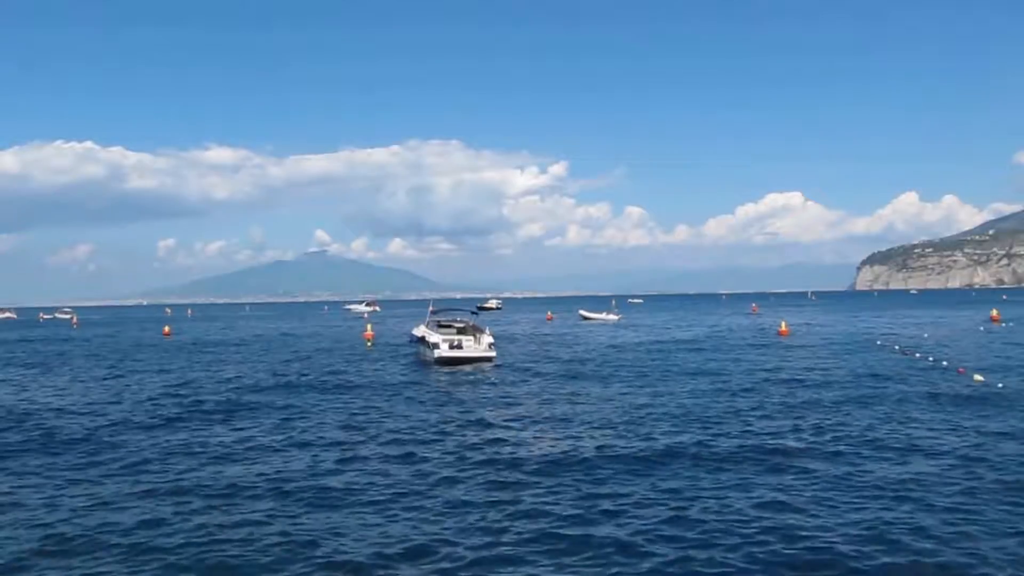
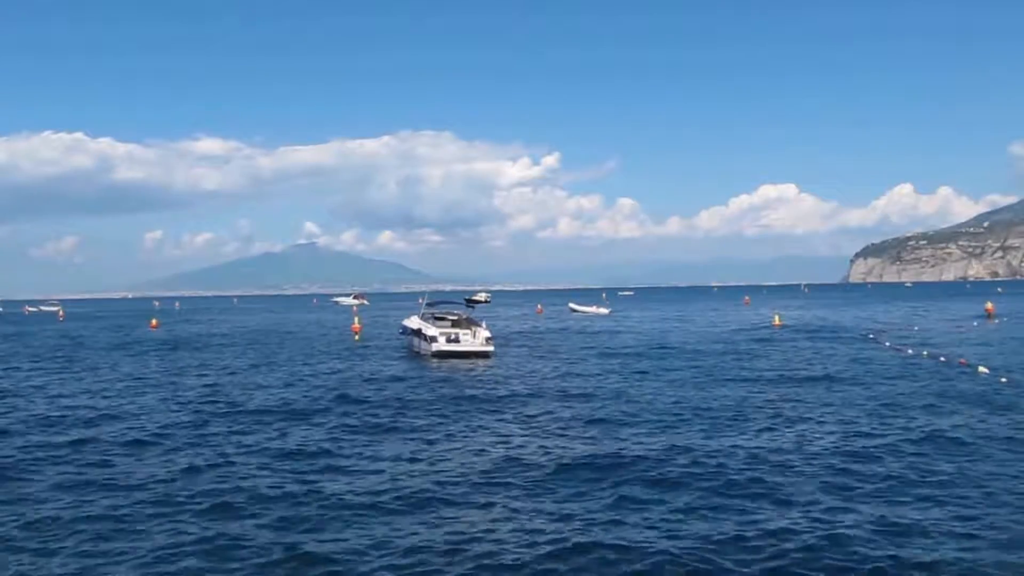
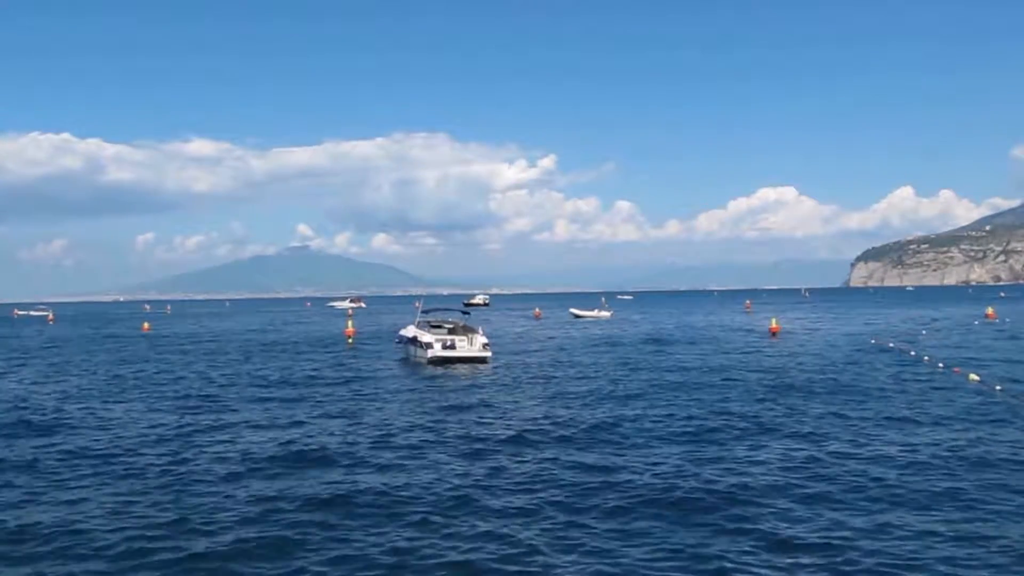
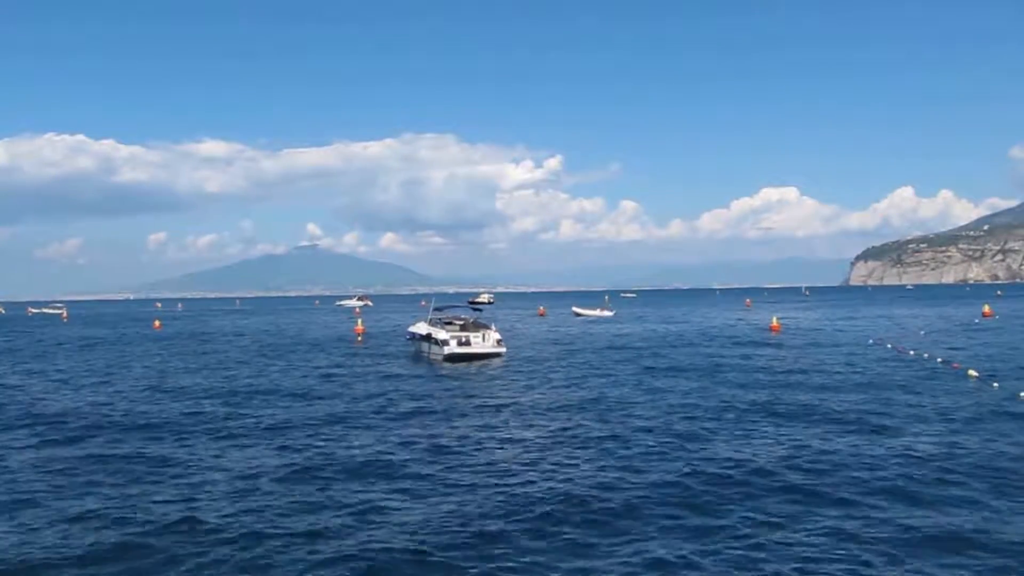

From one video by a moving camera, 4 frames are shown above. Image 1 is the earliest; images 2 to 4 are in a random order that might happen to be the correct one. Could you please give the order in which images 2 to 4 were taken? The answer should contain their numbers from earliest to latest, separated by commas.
3, 2, 4
